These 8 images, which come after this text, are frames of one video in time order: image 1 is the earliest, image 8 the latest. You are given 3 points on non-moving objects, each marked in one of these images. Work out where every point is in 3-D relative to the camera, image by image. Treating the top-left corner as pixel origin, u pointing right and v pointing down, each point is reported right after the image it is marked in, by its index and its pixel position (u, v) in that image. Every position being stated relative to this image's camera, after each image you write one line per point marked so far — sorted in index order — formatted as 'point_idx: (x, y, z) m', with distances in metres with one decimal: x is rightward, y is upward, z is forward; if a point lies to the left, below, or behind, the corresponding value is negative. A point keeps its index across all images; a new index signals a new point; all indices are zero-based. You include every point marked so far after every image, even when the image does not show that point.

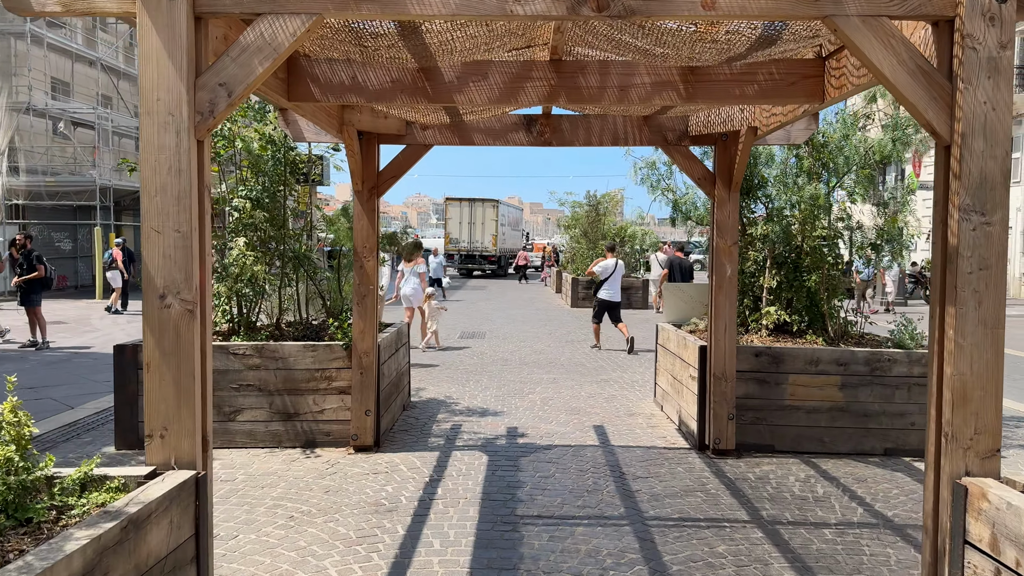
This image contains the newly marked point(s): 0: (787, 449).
0: (+1.8, -1.0, +5.3) m
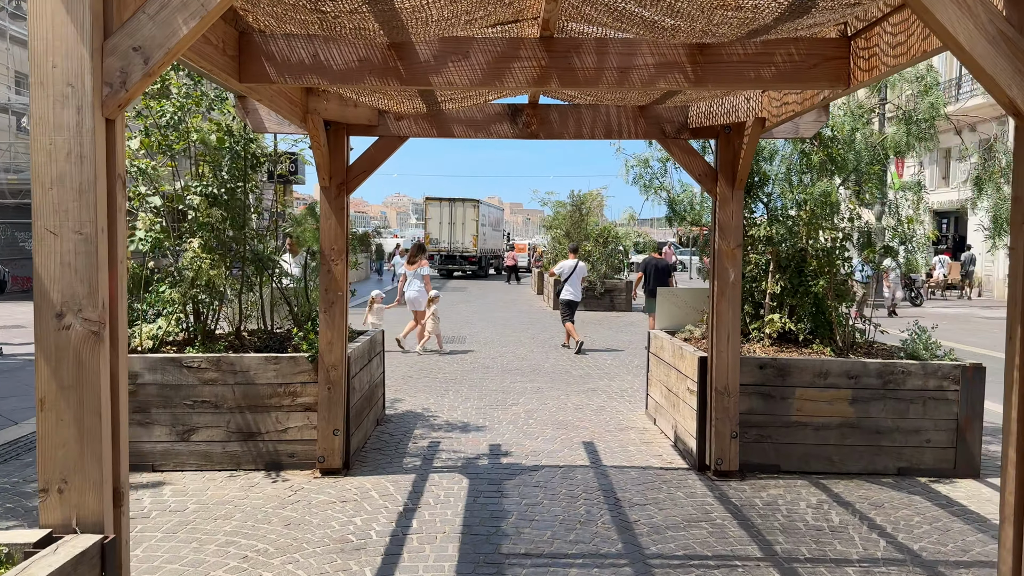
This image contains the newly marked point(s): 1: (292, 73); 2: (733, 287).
0: (+1.7, -1.1, +4.9) m
1: (-0.9, +0.9, +3.3) m
2: (+1.2, 0.0, +4.6) m
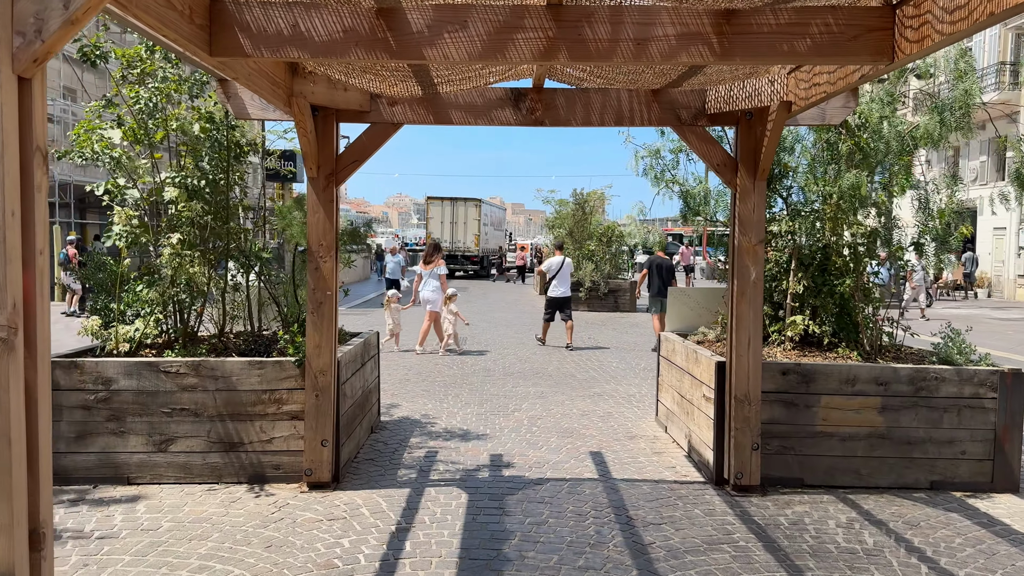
0: (+1.7, -1.1, +4.5) m
1: (-0.9, +0.9, +2.9) m
2: (+1.3, 0.0, +4.3) m
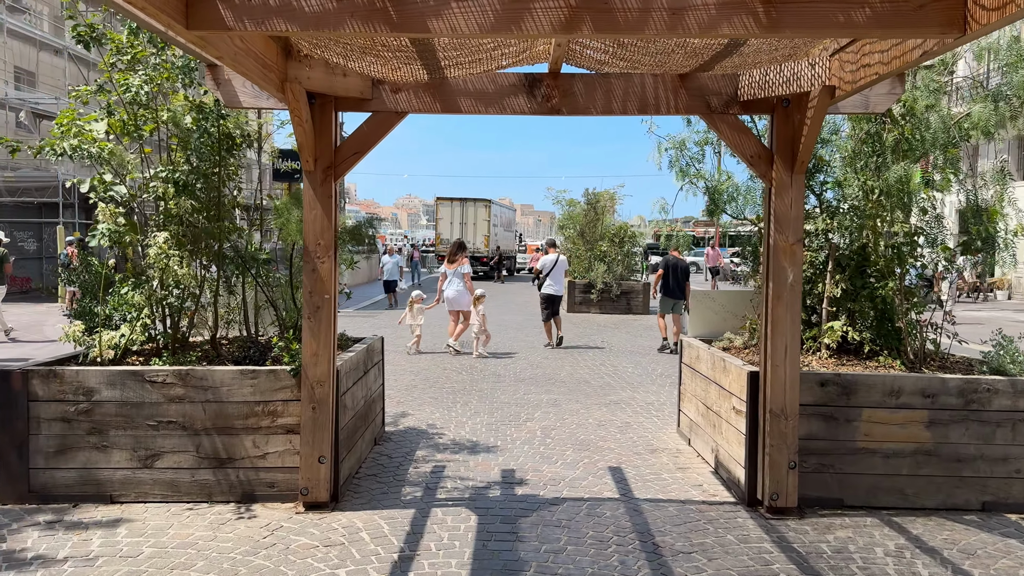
0: (+1.8, -1.1, +4.2) m
1: (-0.8, +0.9, +2.6) m
2: (+1.3, 0.0, +3.9) m
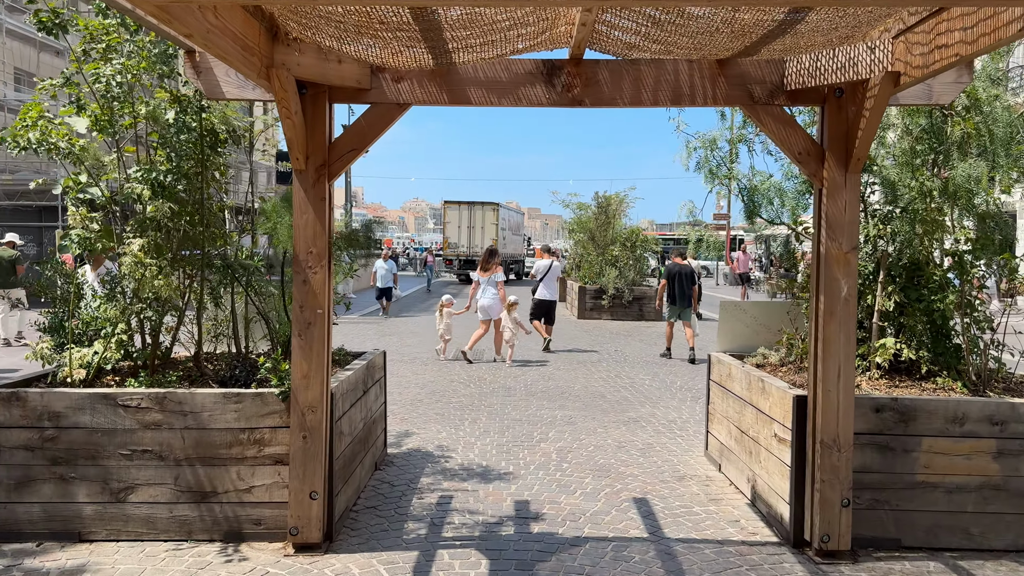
0: (+1.8, -1.2, +3.7) m
1: (-0.8, +0.8, +2.2) m
2: (+1.4, -0.1, +3.4) m
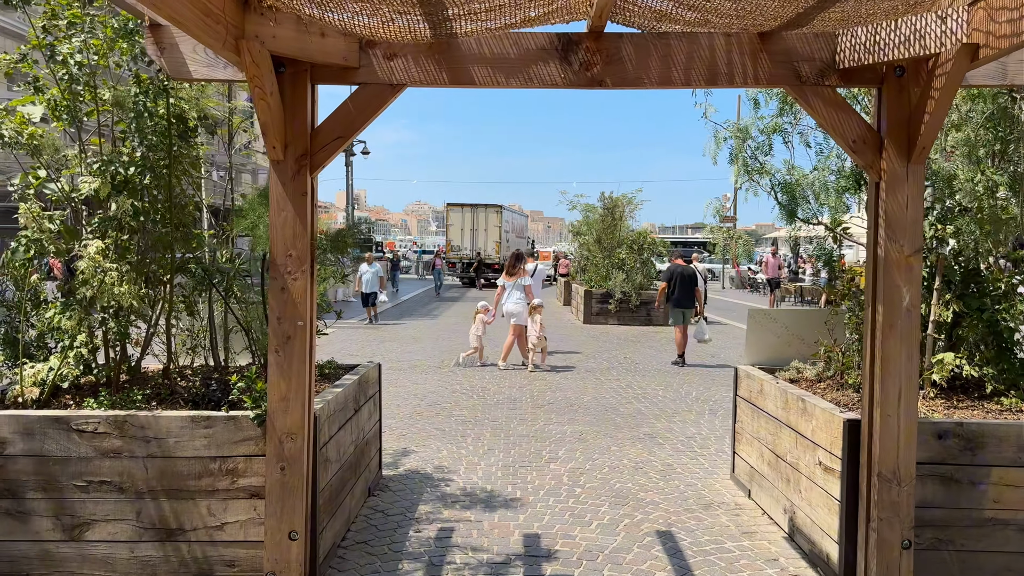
0: (+1.9, -1.2, +3.2) m
1: (-0.7, +0.8, +1.7) m
2: (+1.4, -0.1, +3.0) m
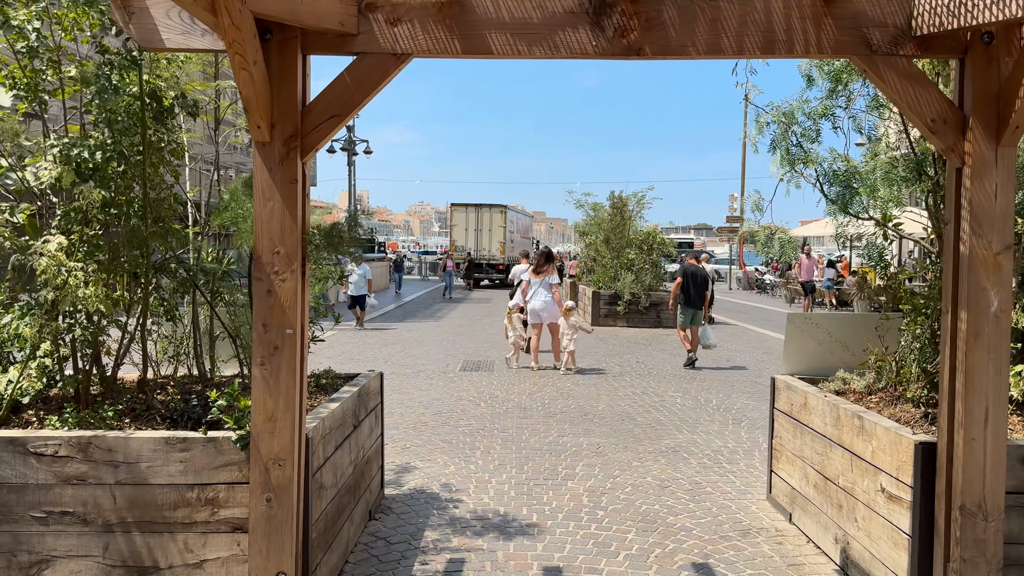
0: (+1.9, -1.2, +2.8) m
1: (-0.7, +0.8, +1.3) m
2: (+1.5, -0.1, +2.5) m
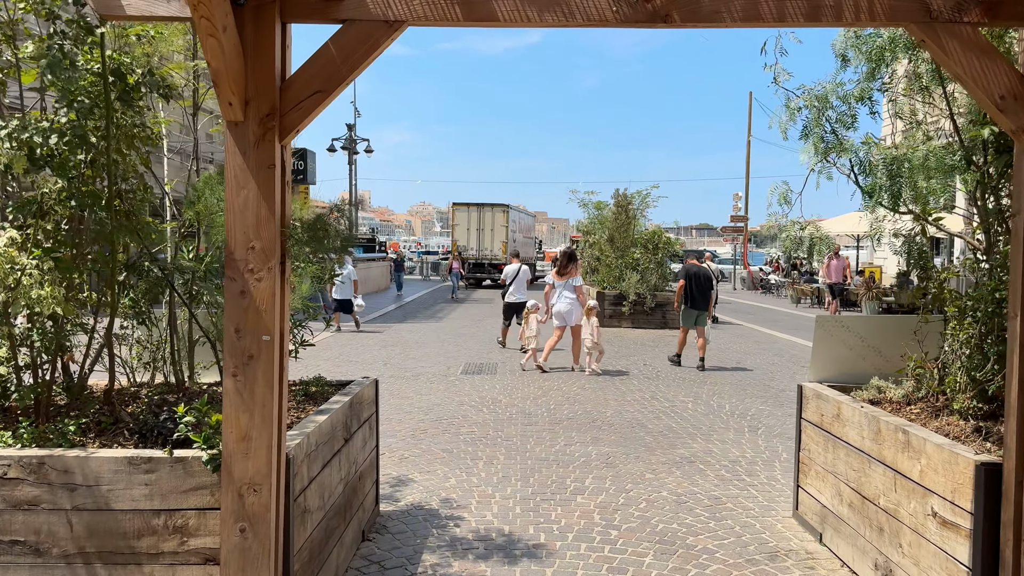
0: (+2.0, -1.2, +2.5) m
1: (-0.6, +0.8, +1.0) m
2: (+1.5, -0.1, +2.2) m
